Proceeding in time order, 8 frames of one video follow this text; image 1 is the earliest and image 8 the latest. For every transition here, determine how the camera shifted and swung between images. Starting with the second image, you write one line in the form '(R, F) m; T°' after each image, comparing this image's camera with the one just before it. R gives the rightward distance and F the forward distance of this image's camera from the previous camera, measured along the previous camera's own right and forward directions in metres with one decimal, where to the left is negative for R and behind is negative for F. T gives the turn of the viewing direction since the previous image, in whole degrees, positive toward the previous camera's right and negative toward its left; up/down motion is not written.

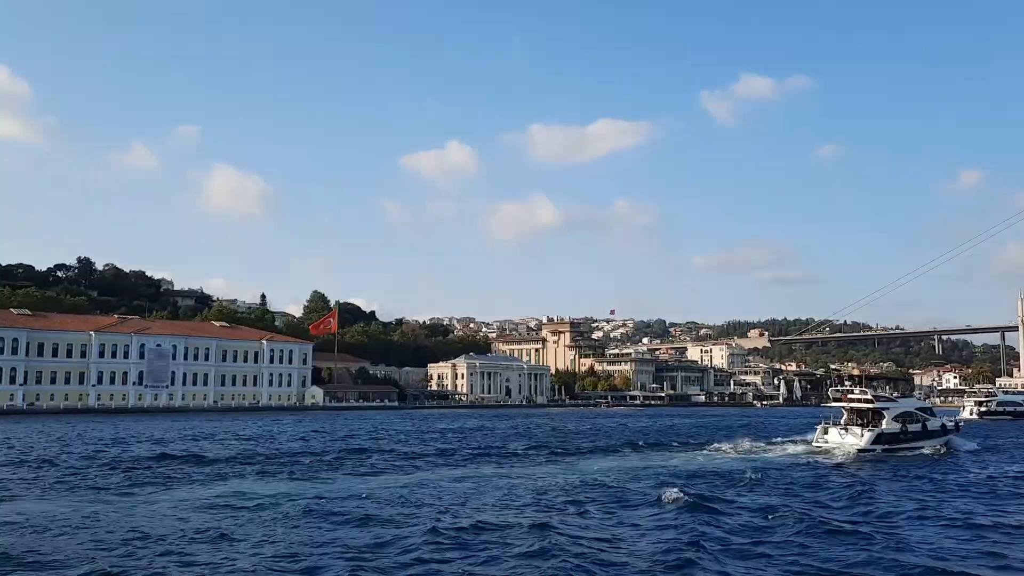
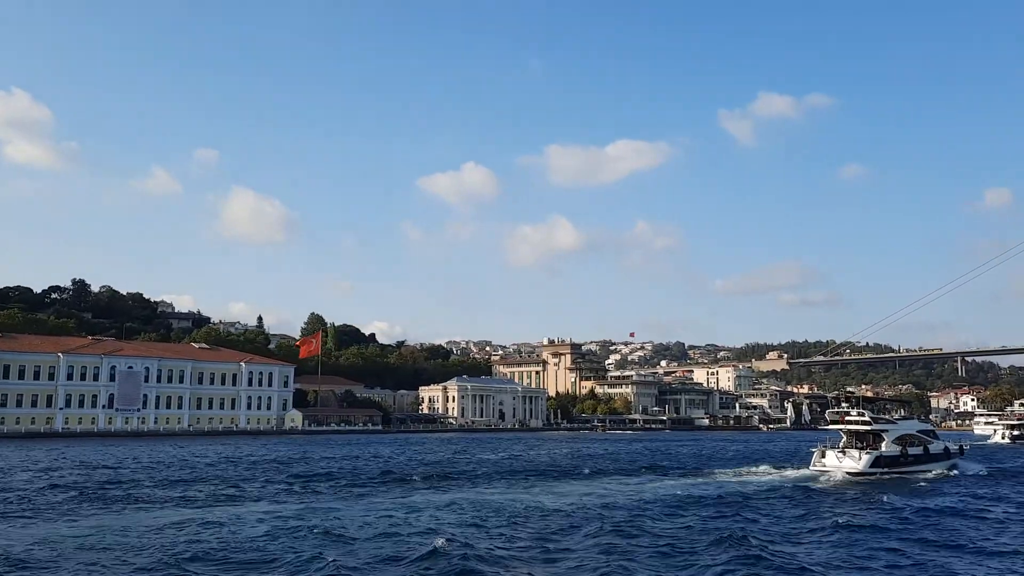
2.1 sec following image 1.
(+5.0, +3.2) m; -2°
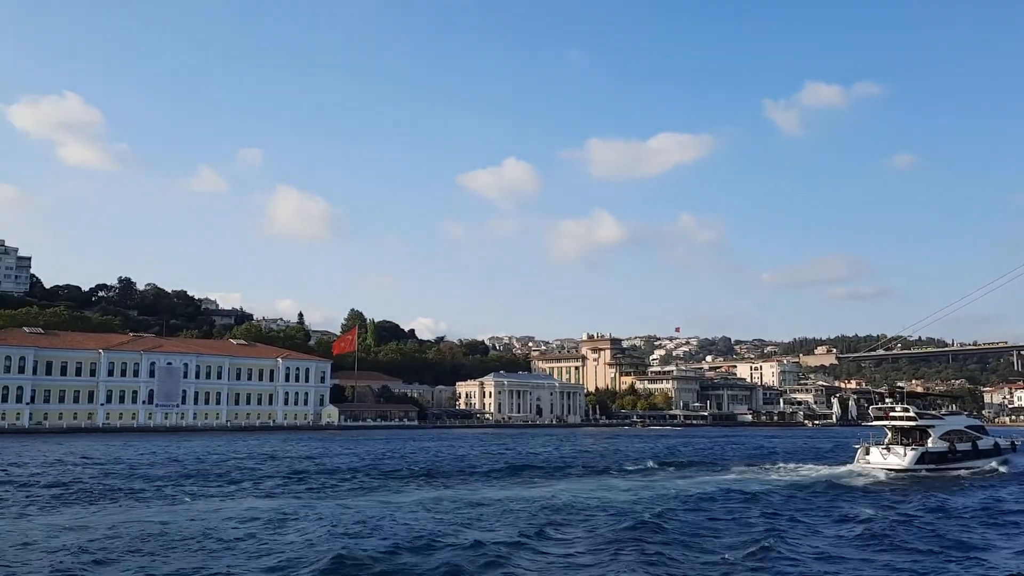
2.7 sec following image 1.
(+1.2, +0.9) m; -3°
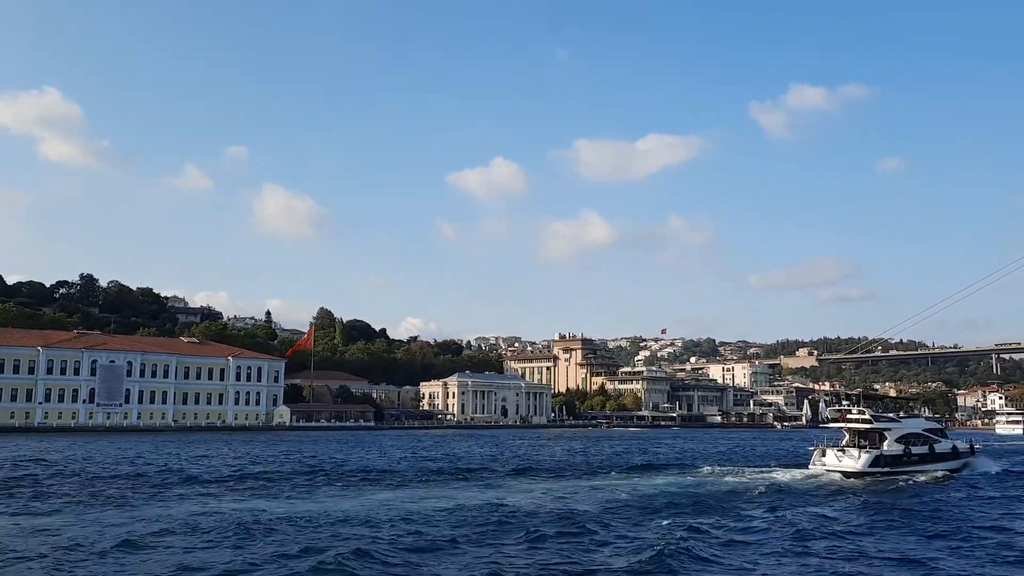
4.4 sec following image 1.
(+4.2, +2.1) m; 0°
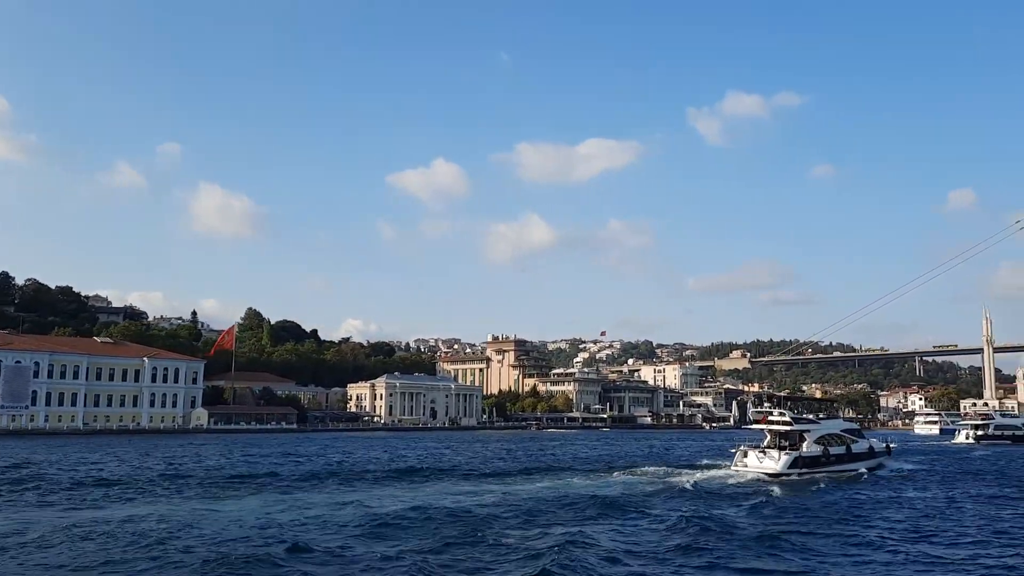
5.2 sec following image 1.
(+1.9, +0.9) m; +4°
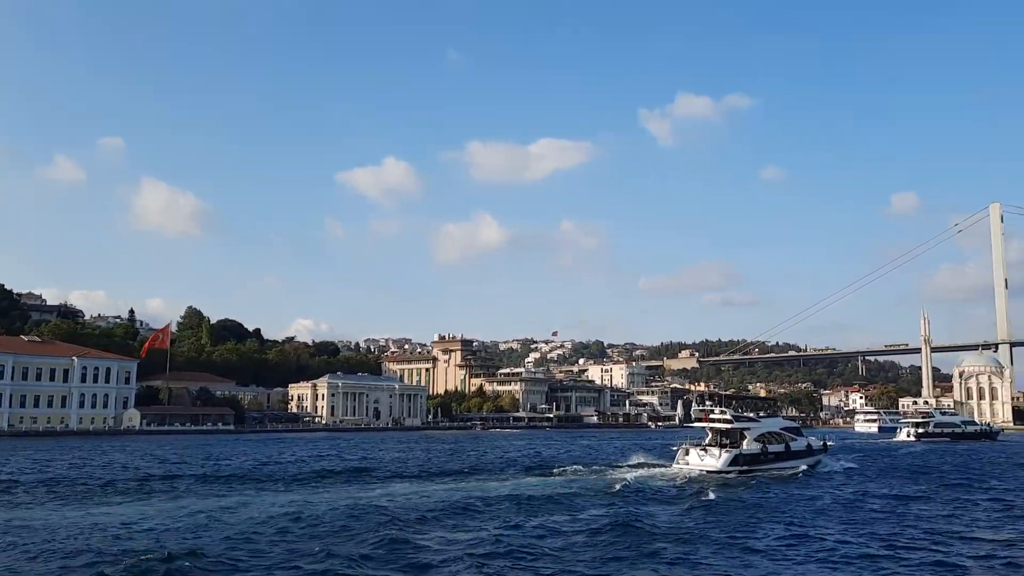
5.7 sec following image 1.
(+1.2, +1.0) m; +3°
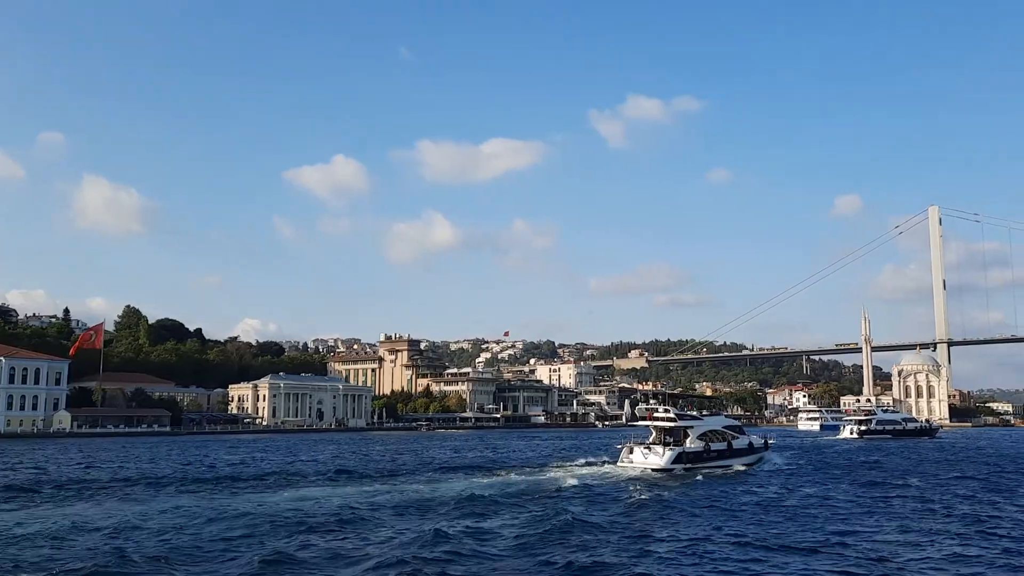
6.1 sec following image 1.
(+0.9, +0.8) m; +3°
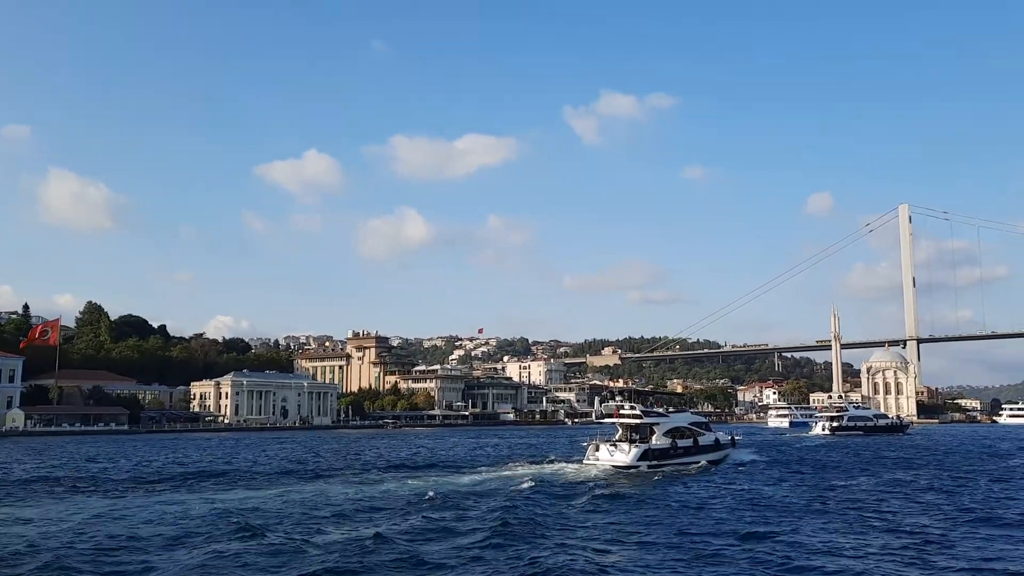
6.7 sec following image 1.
(+1.1, +1.2) m; +1°
